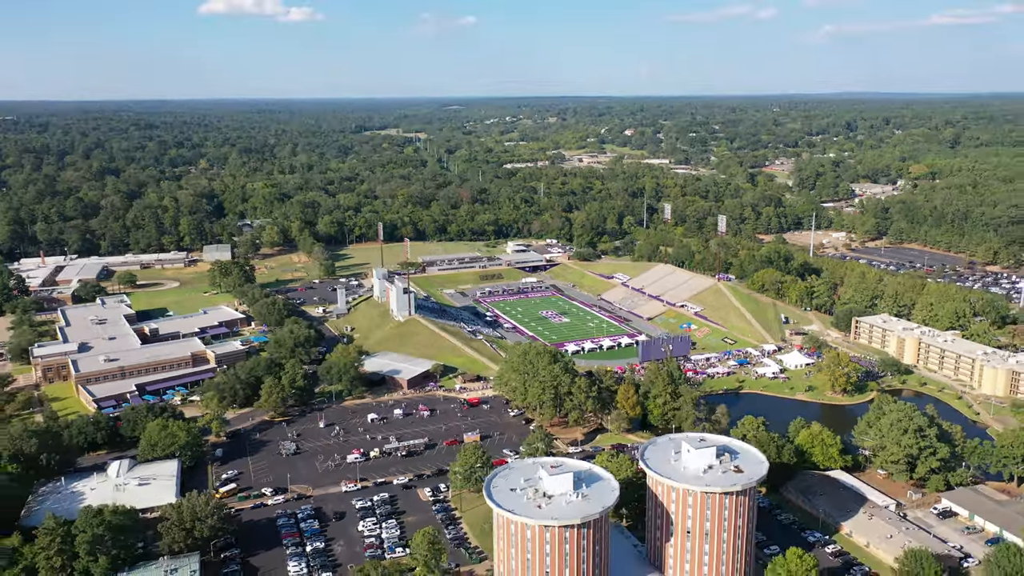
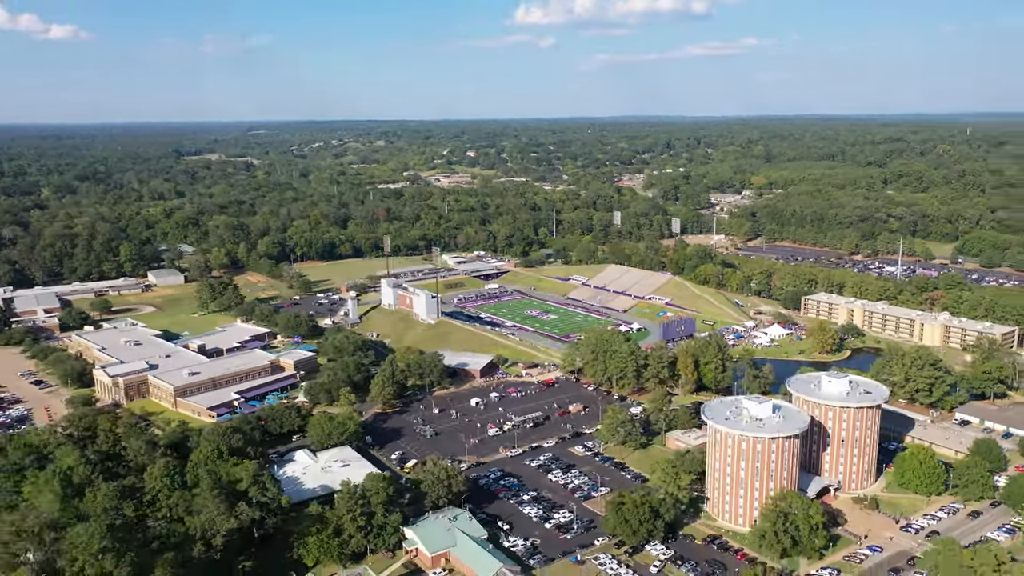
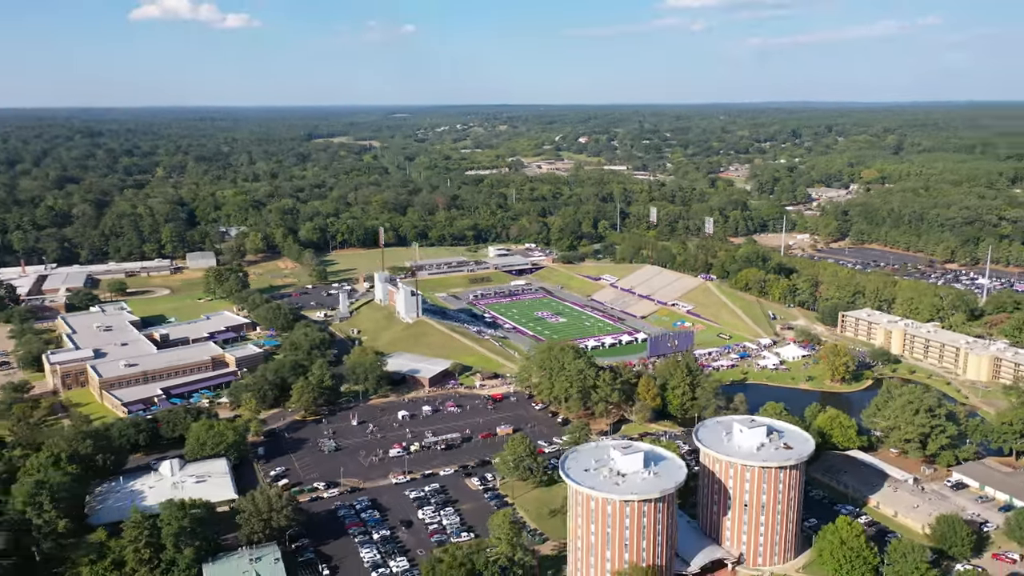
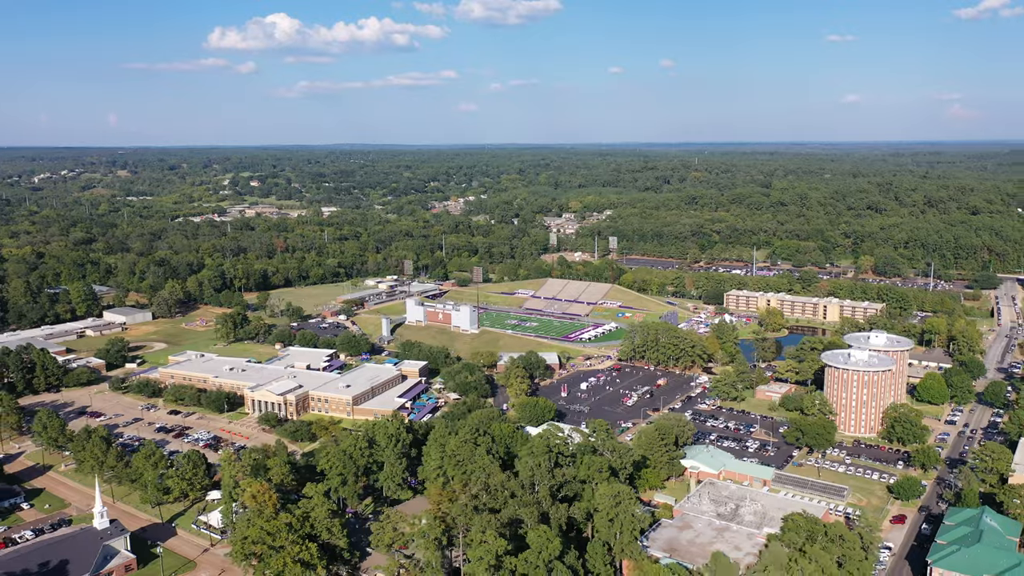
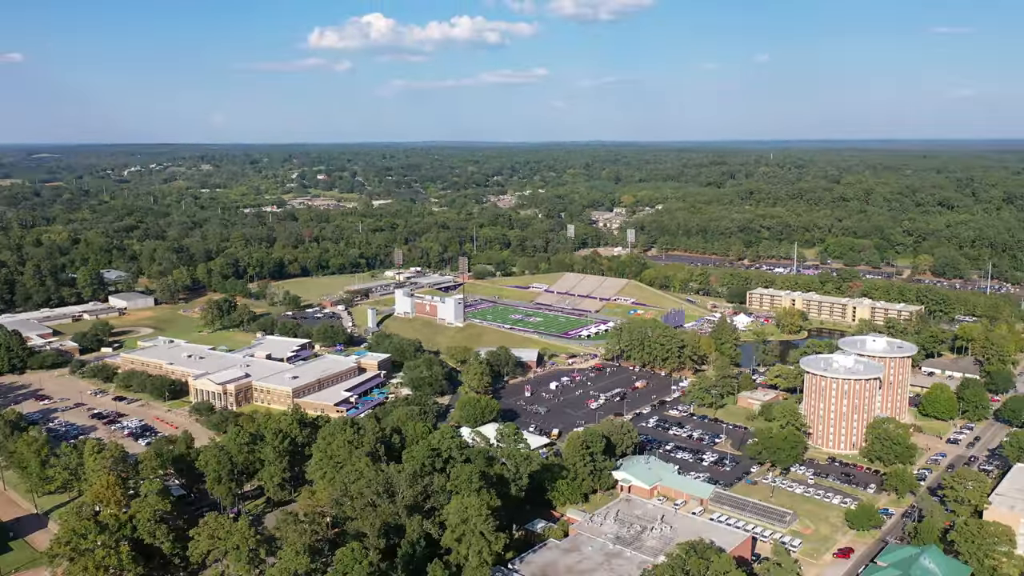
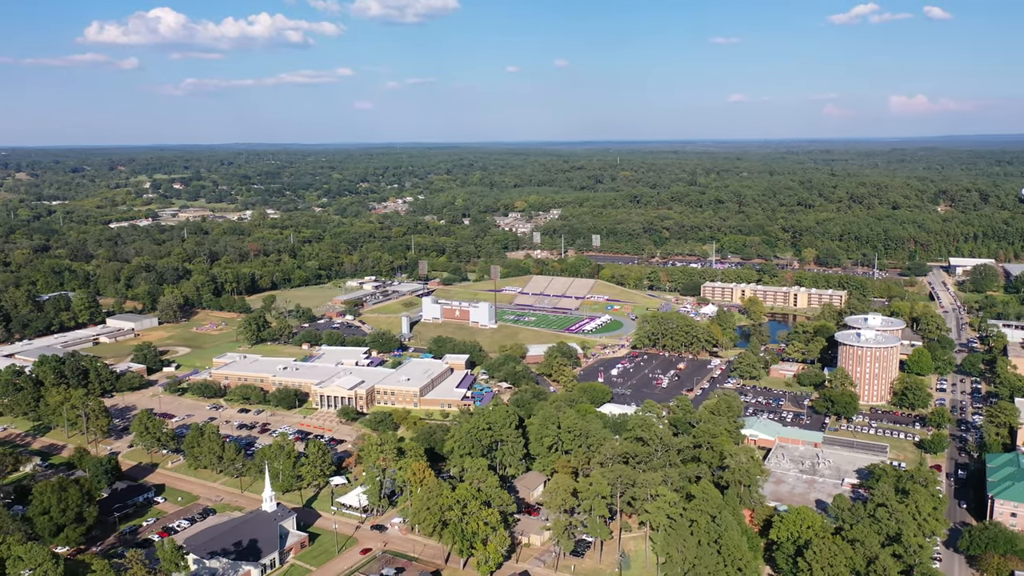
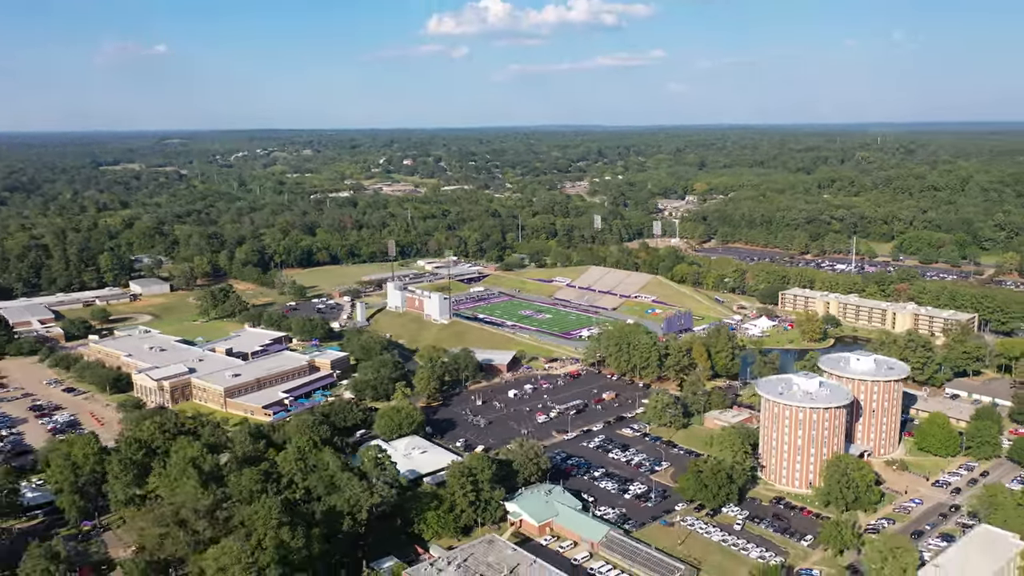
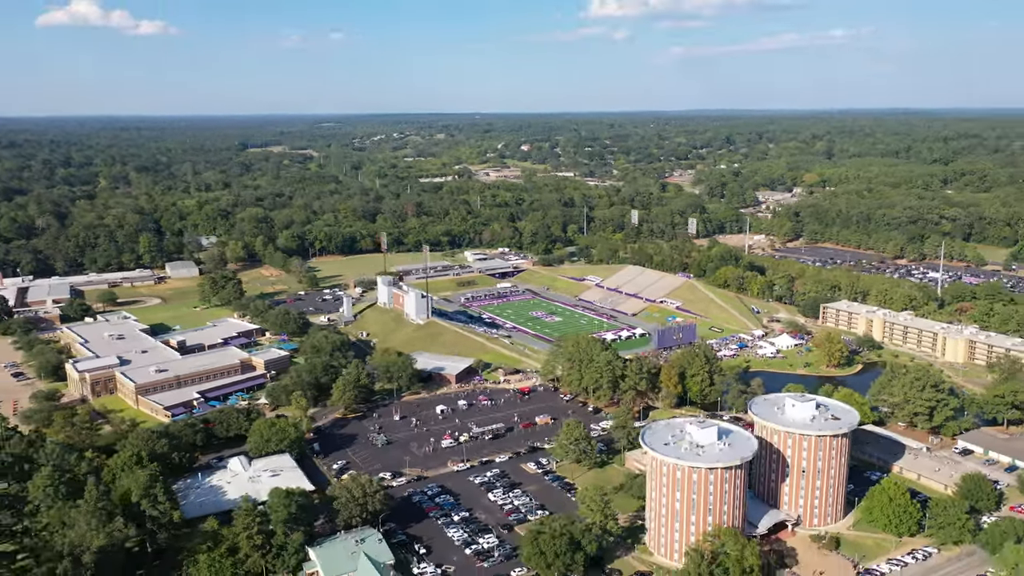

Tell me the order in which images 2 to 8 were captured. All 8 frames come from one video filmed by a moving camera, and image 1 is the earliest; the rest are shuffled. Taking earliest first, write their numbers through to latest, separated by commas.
3, 8, 2, 7, 5, 4, 6
